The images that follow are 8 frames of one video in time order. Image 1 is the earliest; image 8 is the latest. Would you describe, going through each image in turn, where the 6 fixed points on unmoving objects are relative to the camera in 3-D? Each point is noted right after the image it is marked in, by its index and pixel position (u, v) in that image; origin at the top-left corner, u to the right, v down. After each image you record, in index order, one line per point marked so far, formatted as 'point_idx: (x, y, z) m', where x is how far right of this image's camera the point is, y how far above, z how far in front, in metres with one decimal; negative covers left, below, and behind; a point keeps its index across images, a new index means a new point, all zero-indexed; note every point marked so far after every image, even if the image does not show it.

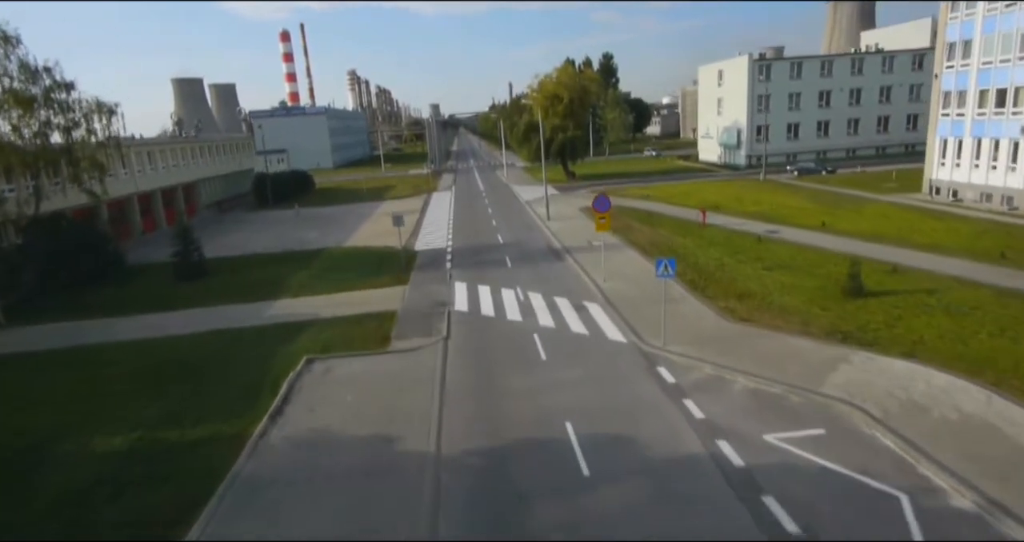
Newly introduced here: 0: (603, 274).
0: (+2.8, -0.1, +17.3) m
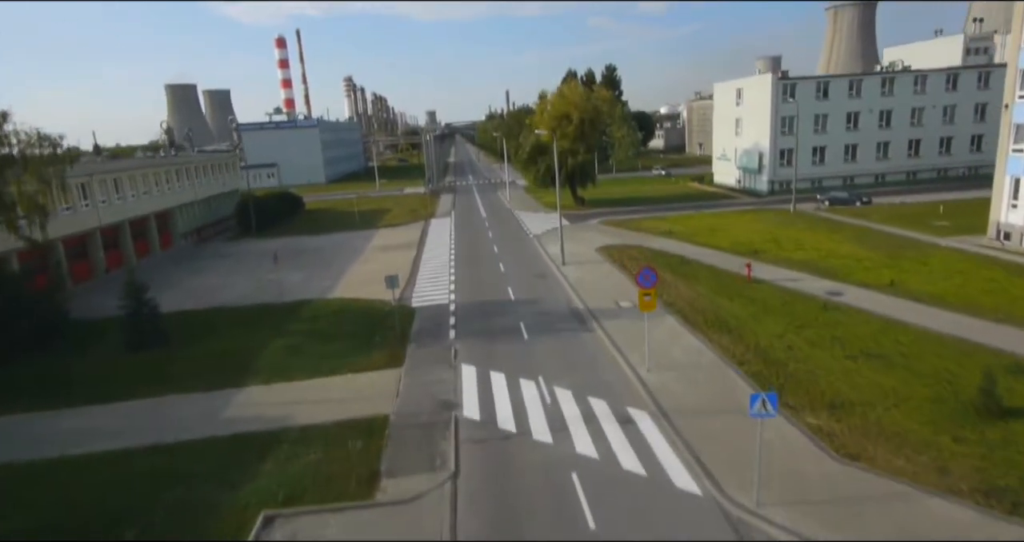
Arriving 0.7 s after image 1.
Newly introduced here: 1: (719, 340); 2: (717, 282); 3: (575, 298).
0: (+3.3, -2.2, +14.1) m
1: (+5.3, -1.8, +14.8) m
2: (+7.1, -0.4, +19.9) m
3: (+2.2, -0.9, +19.8) m
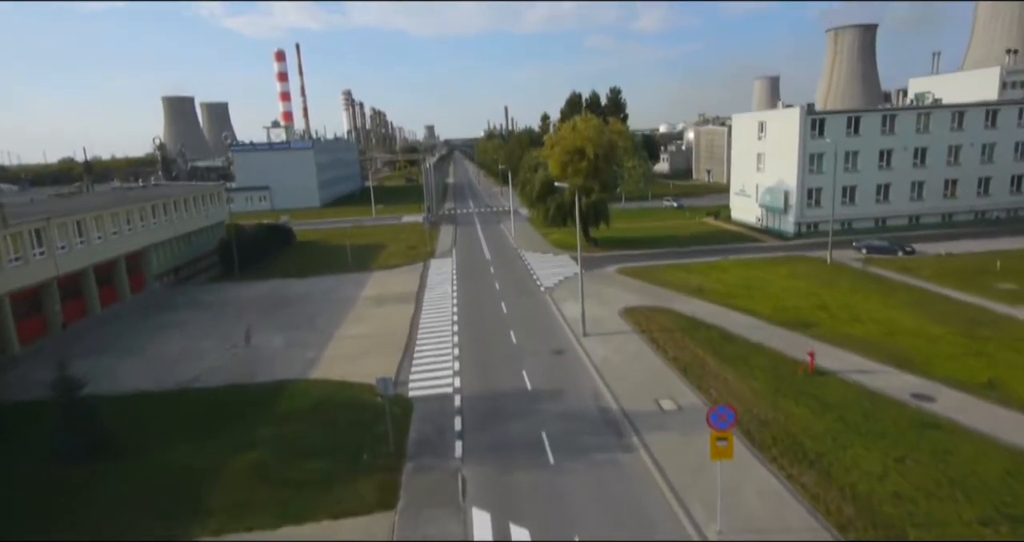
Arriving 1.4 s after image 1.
0: (+3.8, -4.6, +10.8) m
1: (+5.9, -4.2, +11.6) m
2: (+7.6, -2.9, +16.7) m
3: (+2.7, -3.4, +16.6) m
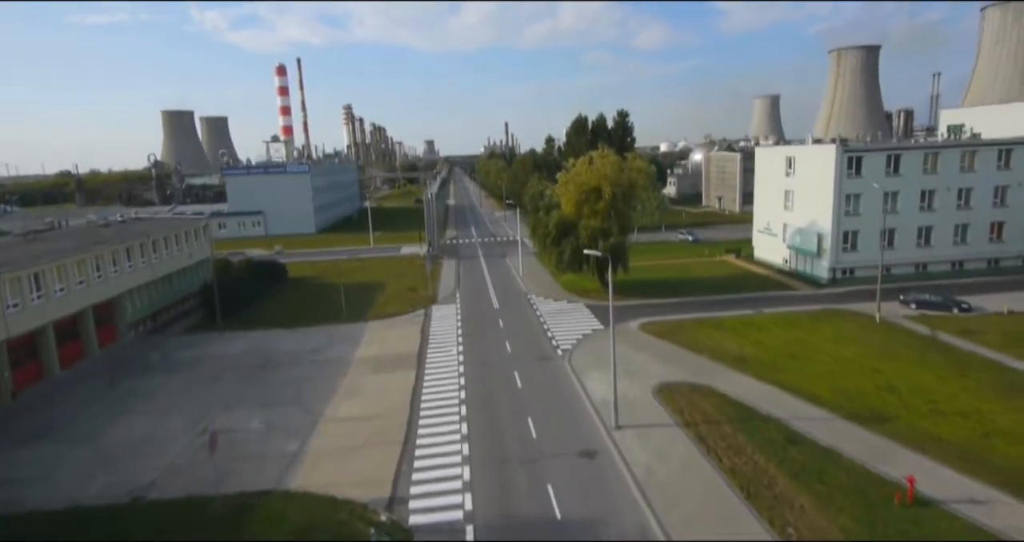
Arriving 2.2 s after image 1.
0: (+4.4, -6.8, +7.5) m
1: (+6.5, -6.5, +8.3) m
2: (+8.2, -5.4, +13.4) m
3: (+3.3, -5.8, +13.3) m
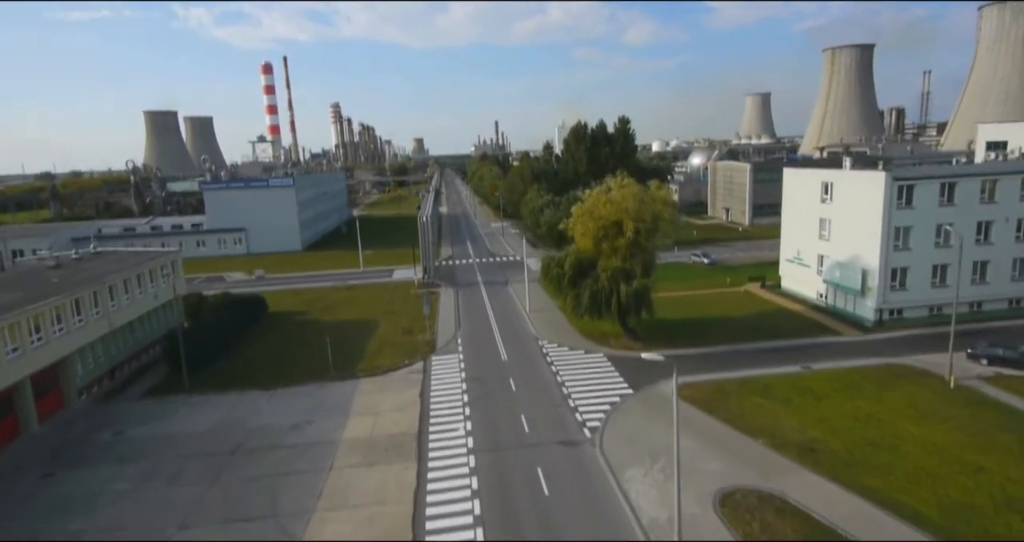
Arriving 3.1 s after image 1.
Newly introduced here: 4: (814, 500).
0: (+5.4, -9.3, +3.6) m
1: (+7.5, -9.0, +4.5) m
2: (+9.1, -7.8, +9.6) m
3: (+4.2, -8.3, +9.4) m
4: (+8.6, -6.5, +16.3) m
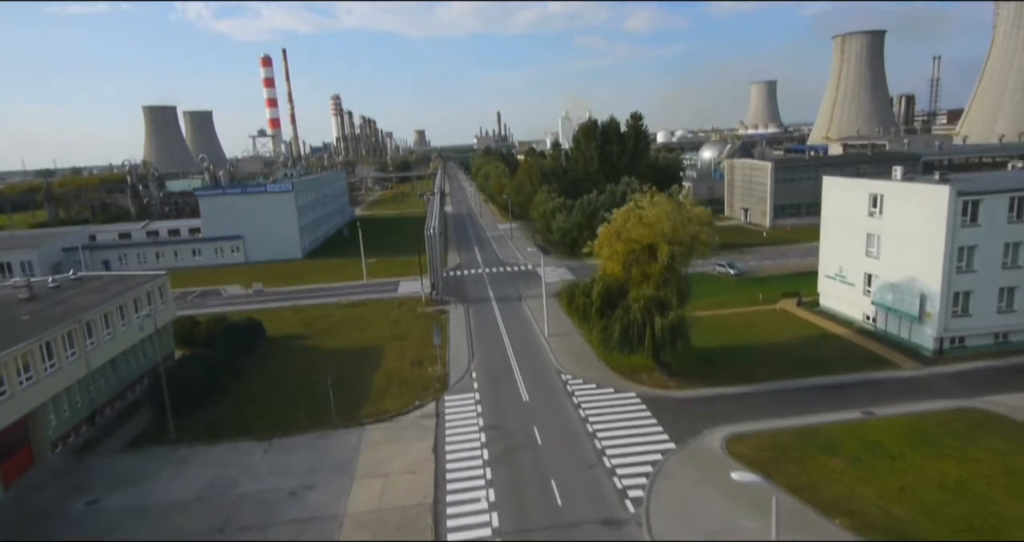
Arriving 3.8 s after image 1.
0: (+6.3, -11.1, +0.8) m
1: (+8.4, -10.7, +1.6) m
2: (+10.0, -9.4, +6.7) m
3: (+5.1, -10.0, +6.5) m
4: (+9.5, -8.0, +13.4) m
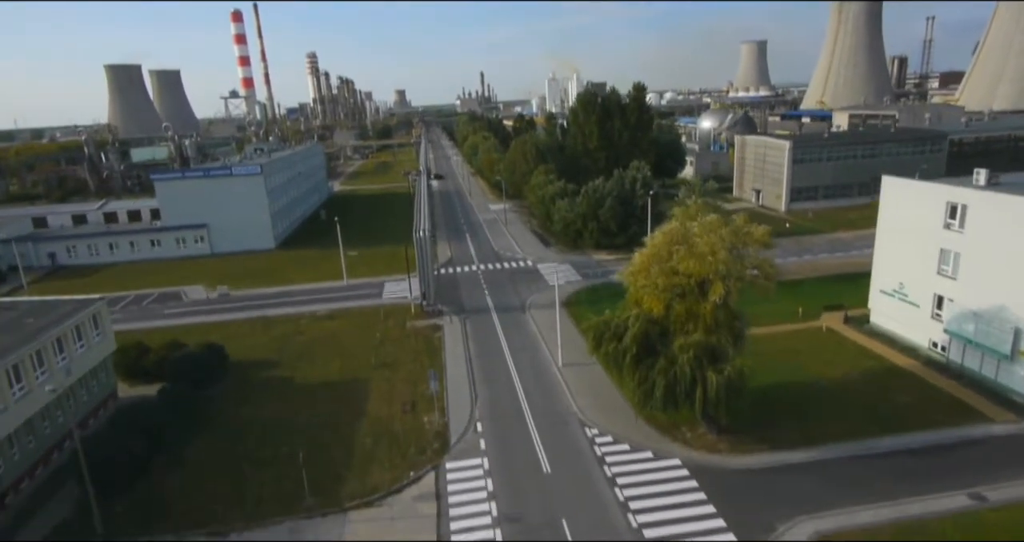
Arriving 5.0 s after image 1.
0: (+7.8, -14.2, -3.6) m
1: (+9.8, -13.8, -2.7) m
2: (+11.3, -12.2, +2.3) m
3: (+6.4, -12.7, +2.0) m
4: (+10.6, -10.3, +8.9) m
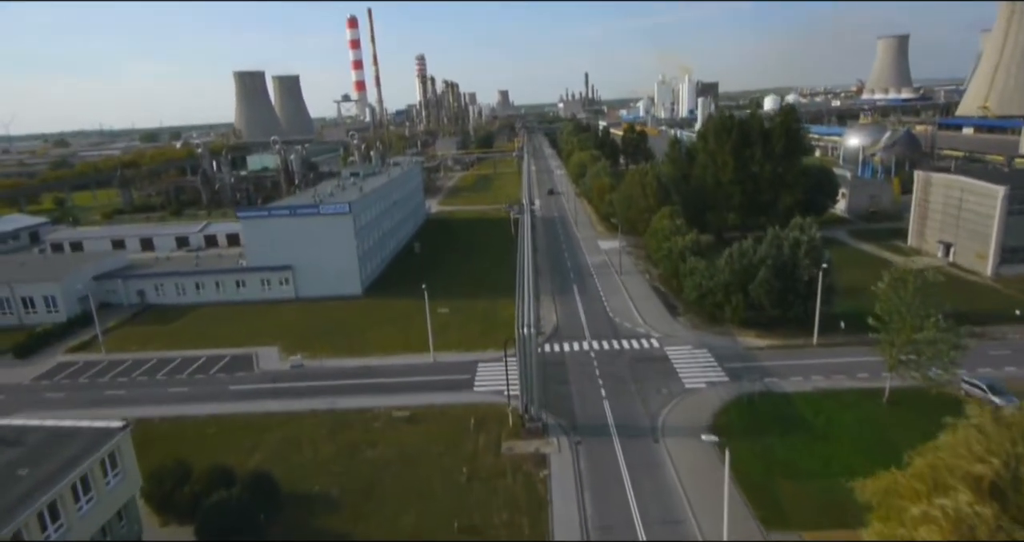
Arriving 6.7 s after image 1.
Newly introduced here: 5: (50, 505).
0: (+6.8, -20.1, -13.5) m
1: (+8.9, -19.8, -13.0) m
2: (+11.3, -18.2, -8.3) m
3: (+6.4, -18.6, -7.7) m
4: (+11.7, -16.4, -1.7) m
5: (-15.0, -7.6, +18.8) m
